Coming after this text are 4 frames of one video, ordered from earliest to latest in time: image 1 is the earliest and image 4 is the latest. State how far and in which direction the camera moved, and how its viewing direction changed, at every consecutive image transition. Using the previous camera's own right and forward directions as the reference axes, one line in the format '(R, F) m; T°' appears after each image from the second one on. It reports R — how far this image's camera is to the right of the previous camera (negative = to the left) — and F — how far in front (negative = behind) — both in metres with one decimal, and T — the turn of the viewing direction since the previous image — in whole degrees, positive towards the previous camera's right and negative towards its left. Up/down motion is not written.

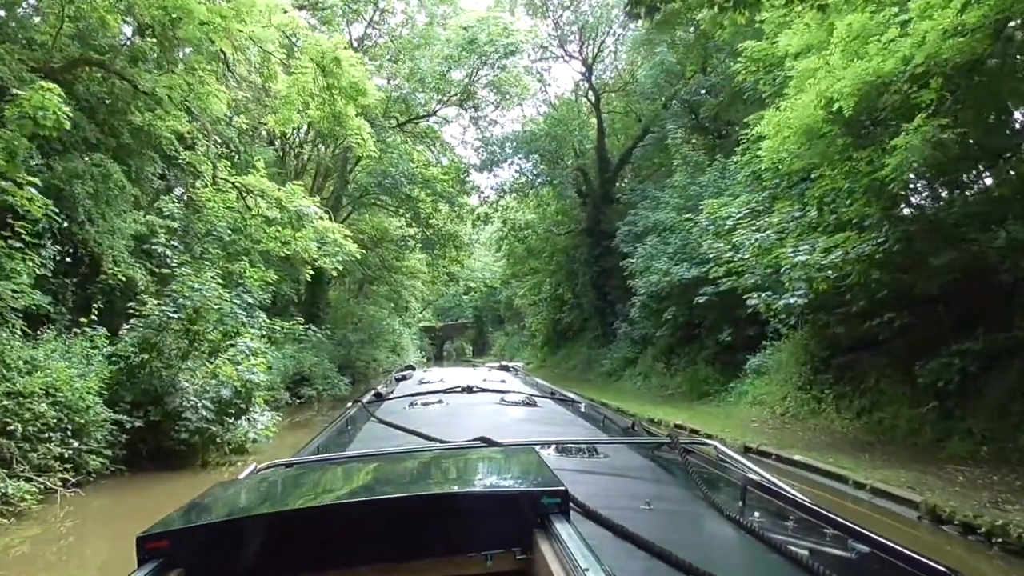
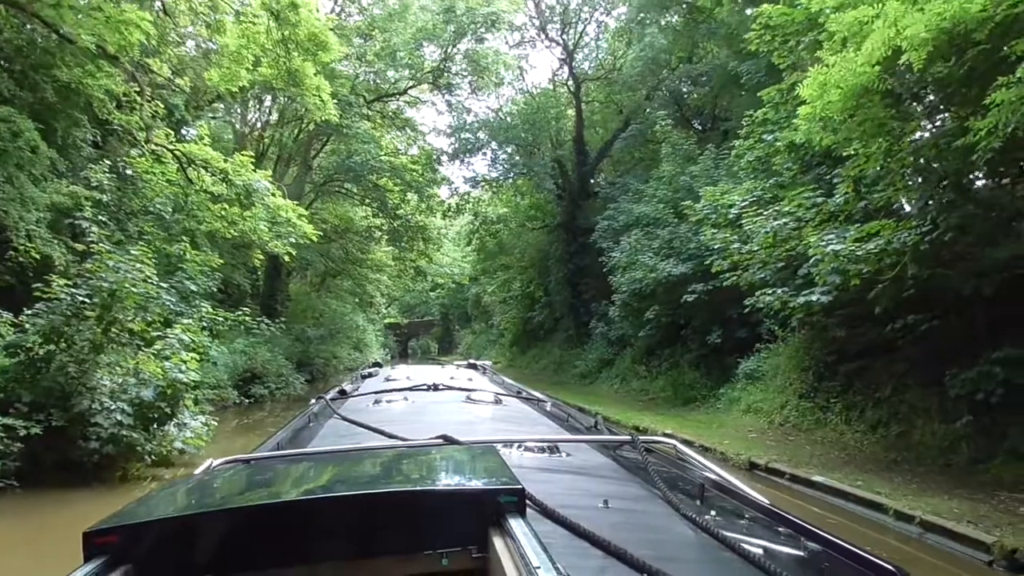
(-0.1, +1.1) m; +3°
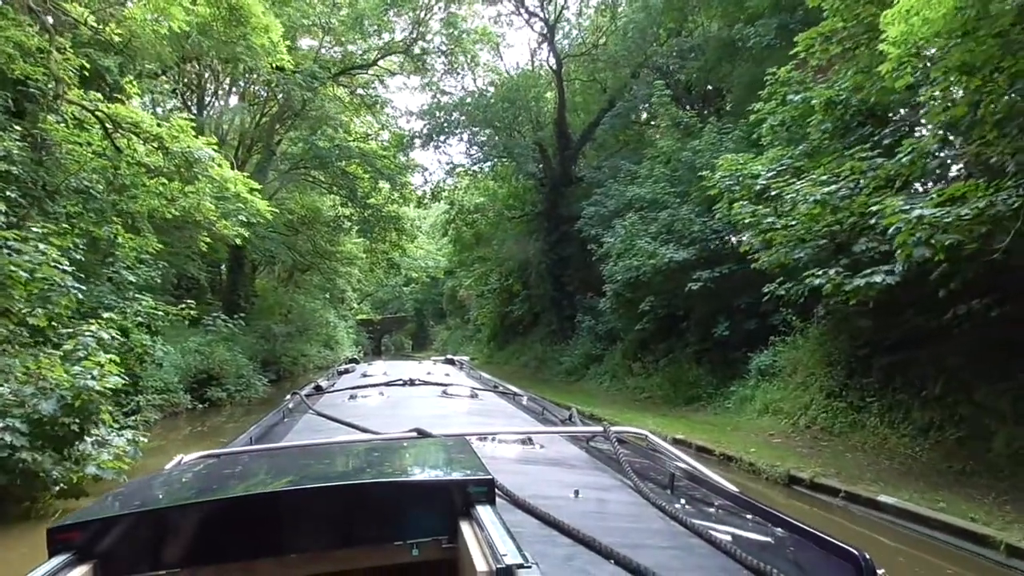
(-0.2, +1.3) m; +2°
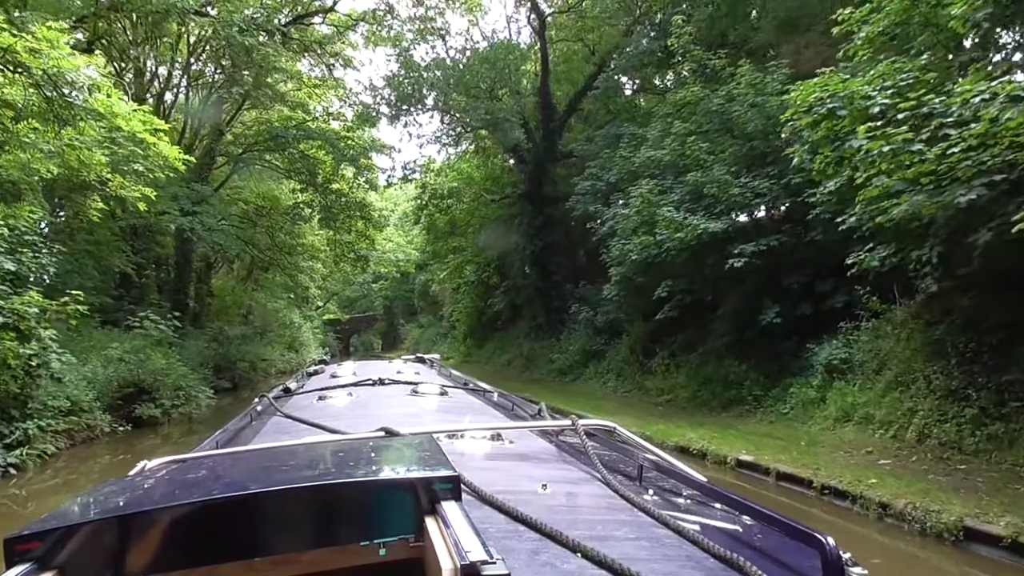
(-0.4, +2.2) m; +3°
